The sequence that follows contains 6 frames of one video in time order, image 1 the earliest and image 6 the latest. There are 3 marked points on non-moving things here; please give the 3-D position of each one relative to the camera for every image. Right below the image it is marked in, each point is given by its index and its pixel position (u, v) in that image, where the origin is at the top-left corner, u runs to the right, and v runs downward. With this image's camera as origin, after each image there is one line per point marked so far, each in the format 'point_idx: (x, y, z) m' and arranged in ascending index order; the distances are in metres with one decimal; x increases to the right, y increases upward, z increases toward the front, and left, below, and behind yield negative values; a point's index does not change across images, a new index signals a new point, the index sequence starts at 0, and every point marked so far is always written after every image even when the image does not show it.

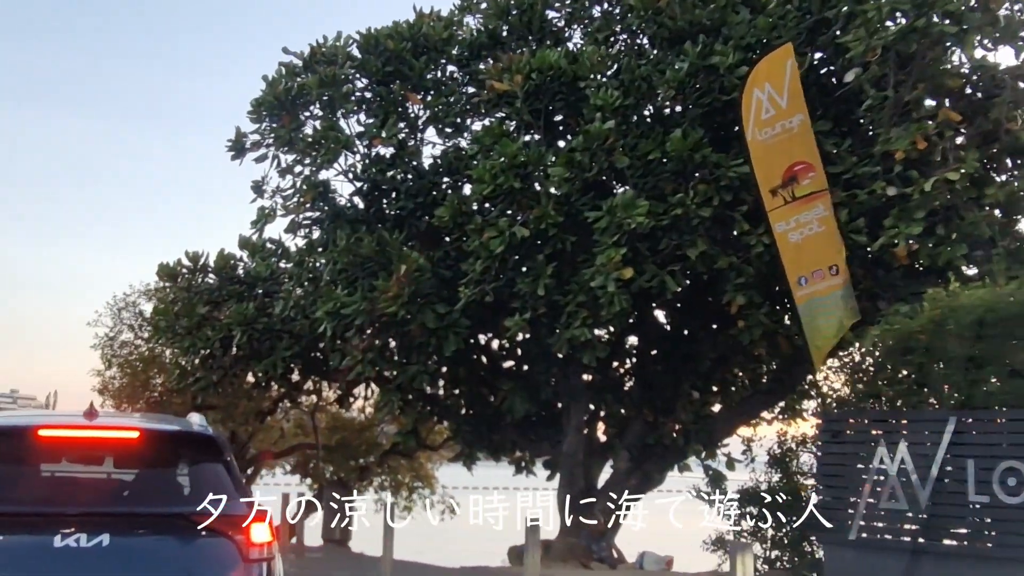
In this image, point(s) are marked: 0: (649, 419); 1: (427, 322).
0: (+1.3, -1.3, +12.5) m
1: (-0.7, -0.3, +11.1) m
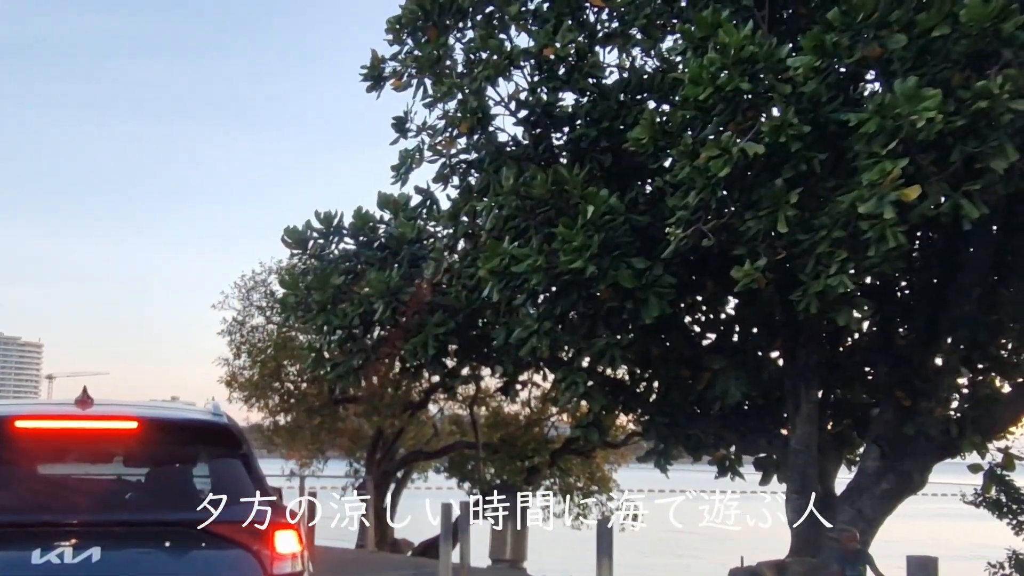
0: (+3.0, -0.9, +9.7) m
1: (+0.7, 0.0, +8.5) m
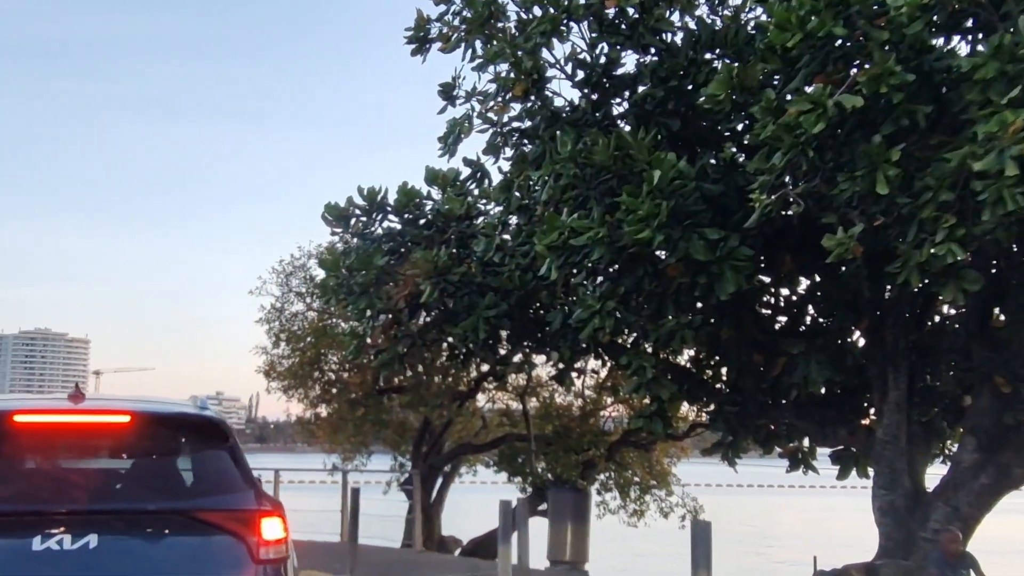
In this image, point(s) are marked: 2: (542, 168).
0: (+3.4, -0.7, +8.8) m
1: (+1.1, +0.2, +7.7) m
2: (+0.2, +0.8, +8.9) m
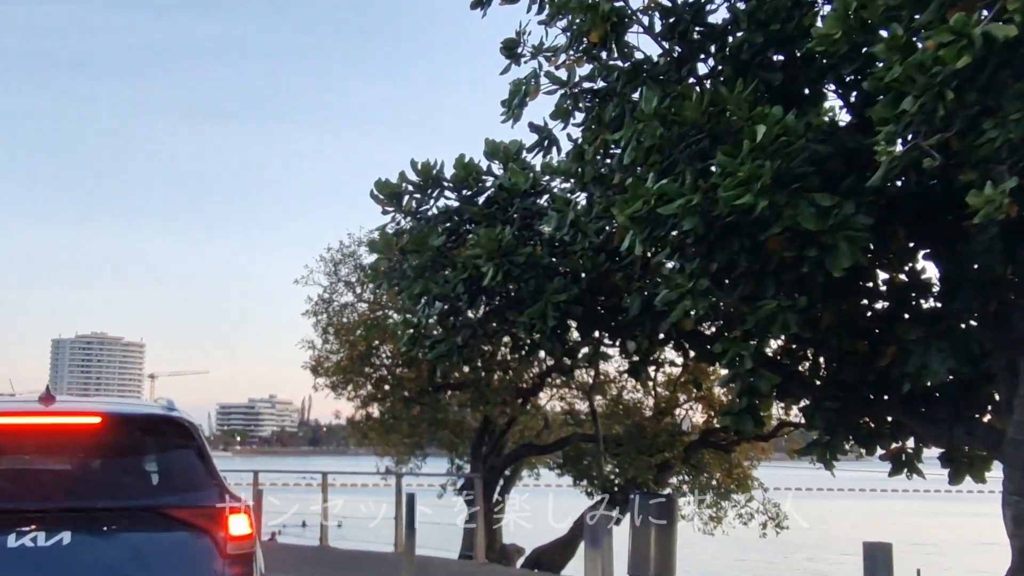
0: (+3.9, -0.6, +7.6) m
1: (+1.5, +0.3, +6.6) m
2: (+0.7, +1.0, +7.8) m
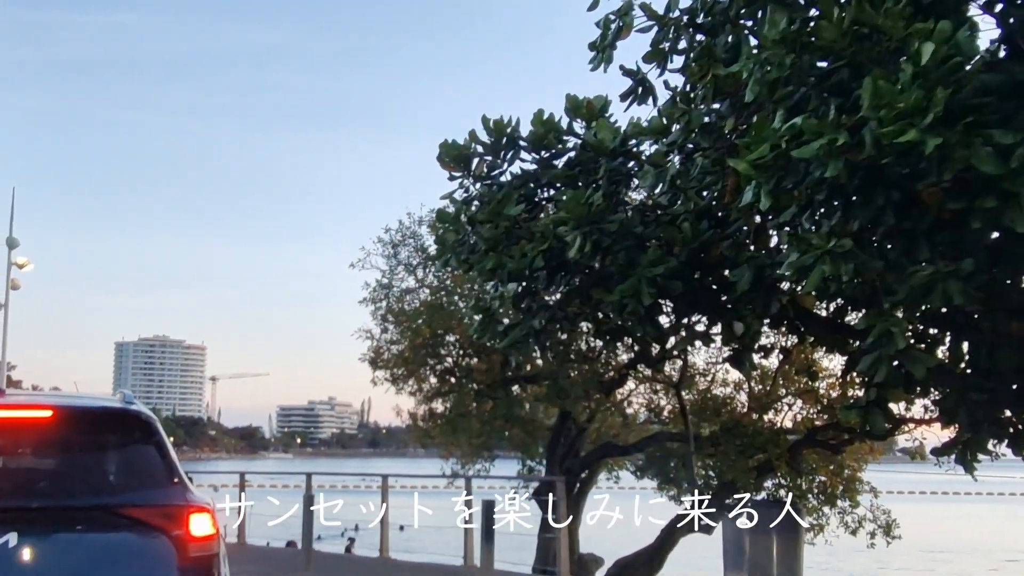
0: (+4.3, -0.4, +6.1) m
1: (+1.9, +0.5, +5.3) m
2: (+1.1, +1.1, +6.5) m
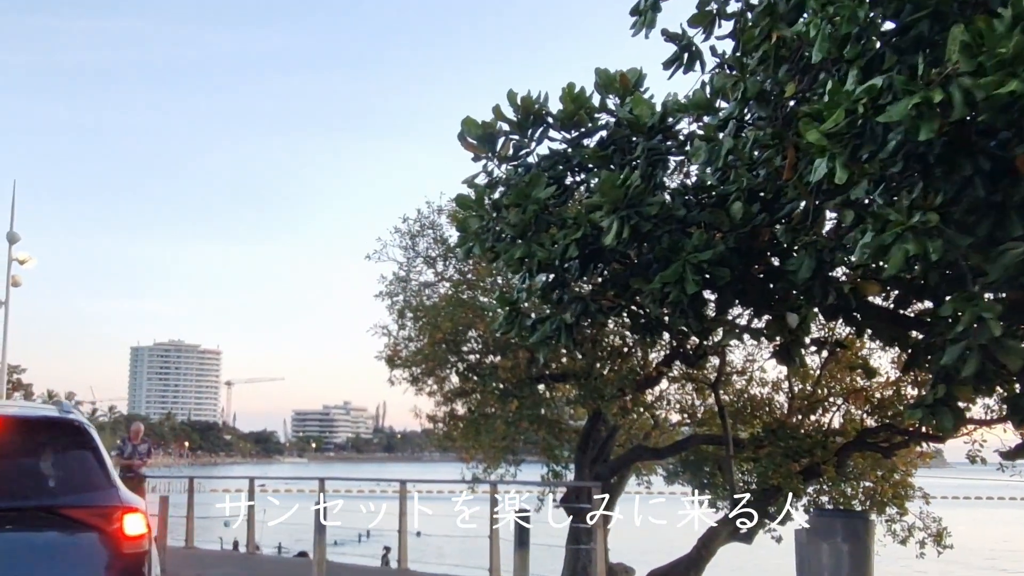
0: (+4.5, -0.3, +5.4) m
1: (+2.1, +0.6, +4.6) m
2: (+1.3, +1.2, +5.8) m
